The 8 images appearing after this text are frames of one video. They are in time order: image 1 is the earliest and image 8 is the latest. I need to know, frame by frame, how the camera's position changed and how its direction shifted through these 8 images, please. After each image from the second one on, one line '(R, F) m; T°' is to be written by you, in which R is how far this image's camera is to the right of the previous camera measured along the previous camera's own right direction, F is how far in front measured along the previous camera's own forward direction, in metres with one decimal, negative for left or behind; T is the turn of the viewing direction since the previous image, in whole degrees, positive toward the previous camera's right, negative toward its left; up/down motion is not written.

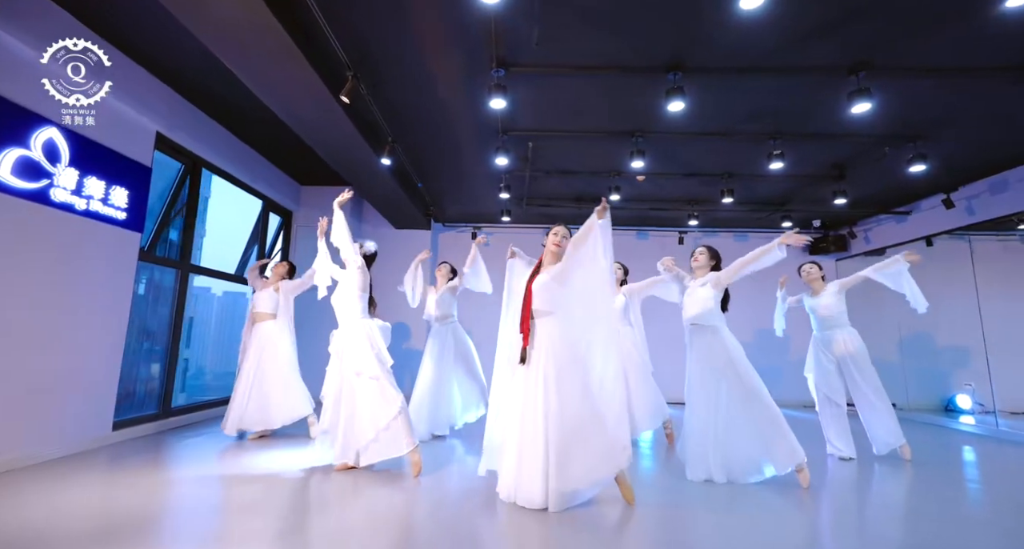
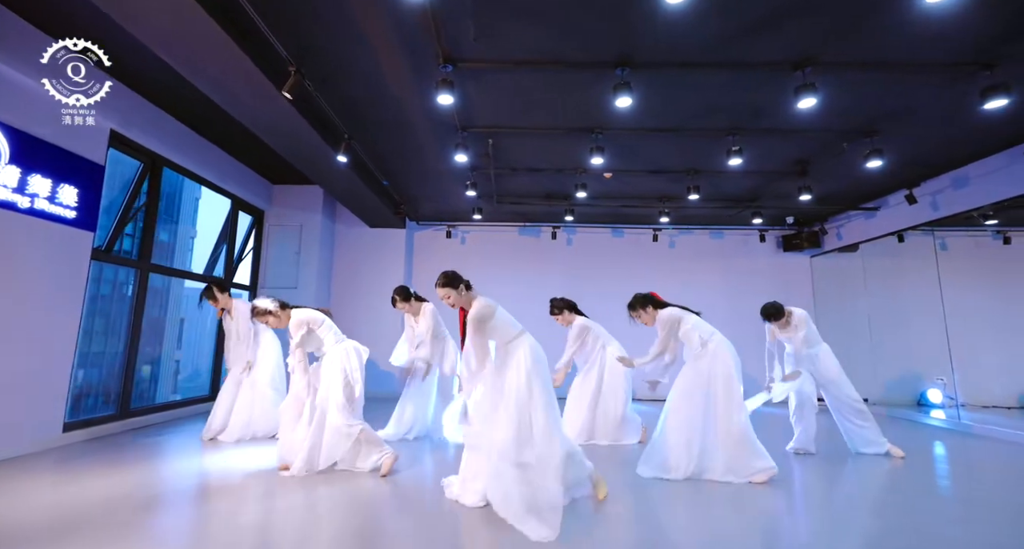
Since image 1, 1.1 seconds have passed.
(+0.3, 0.0) m; 0°
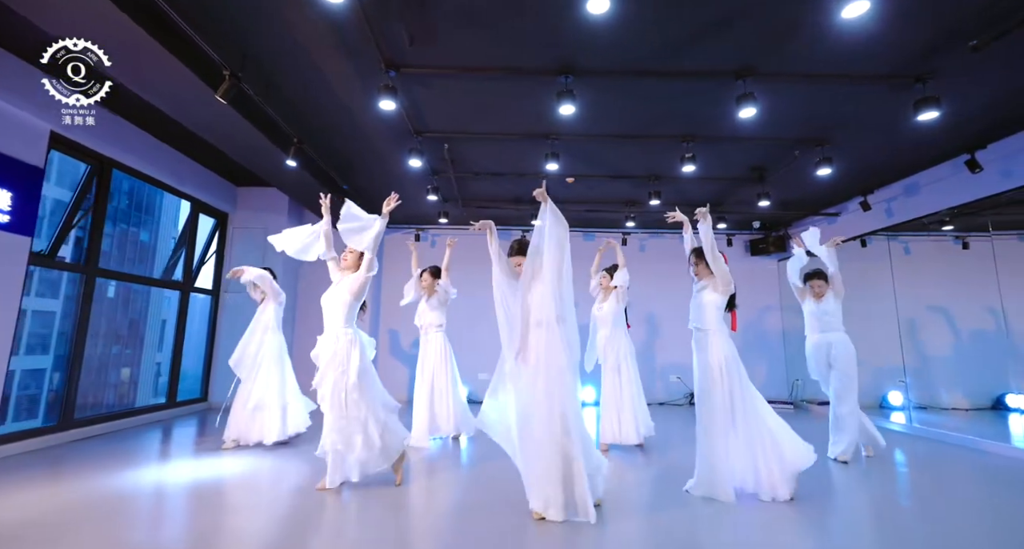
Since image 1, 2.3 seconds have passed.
(+0.3, 0.0) m; +1°
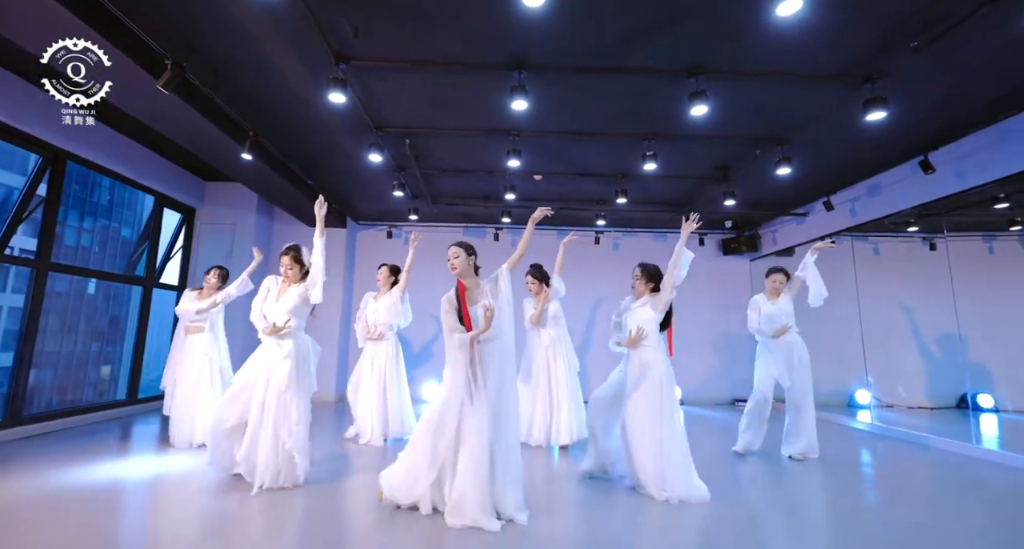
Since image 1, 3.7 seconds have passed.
(+0.3, 0.0) m; +1°
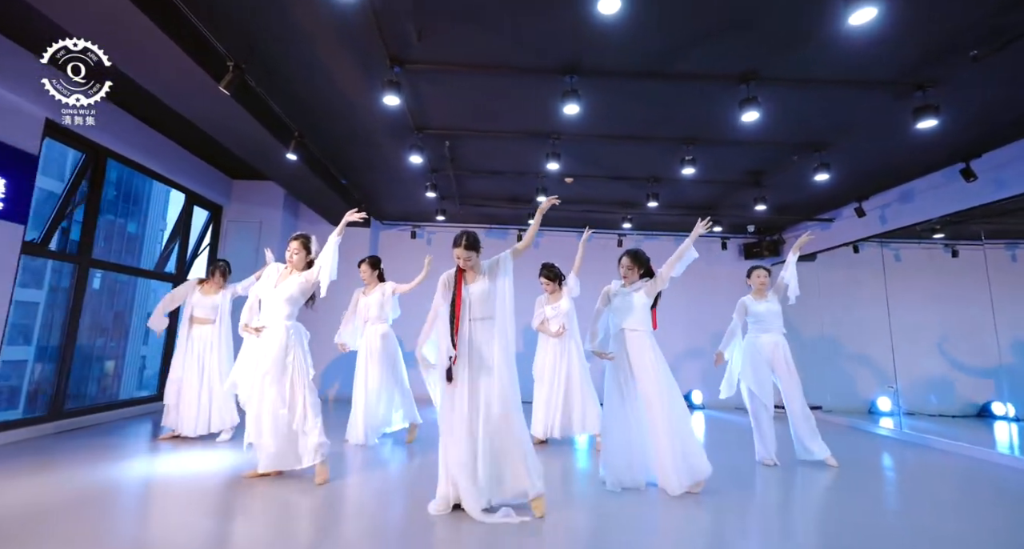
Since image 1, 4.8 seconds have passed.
(-0.3, 0.0) m; 0°
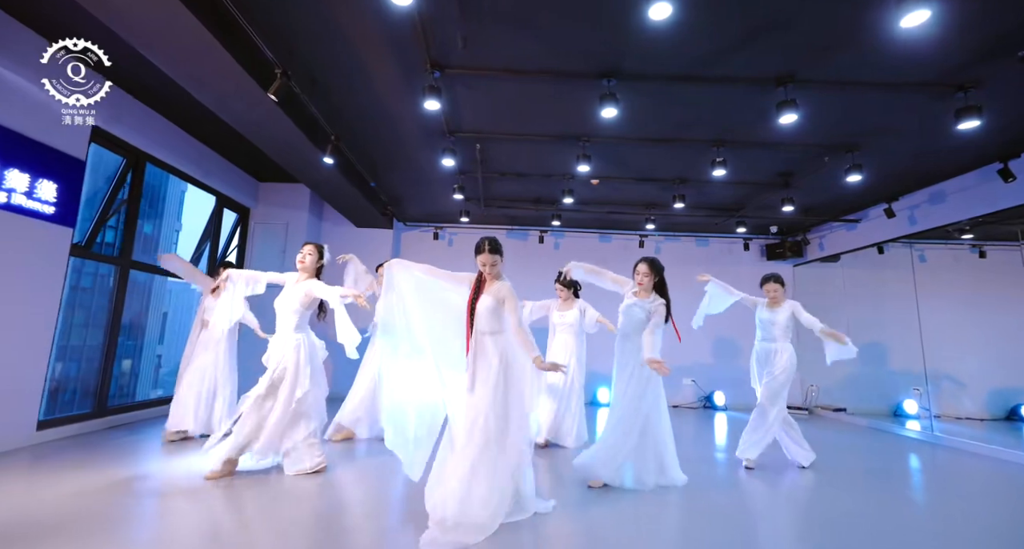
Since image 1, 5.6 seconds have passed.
(-0.2, 0.0) m; -1°
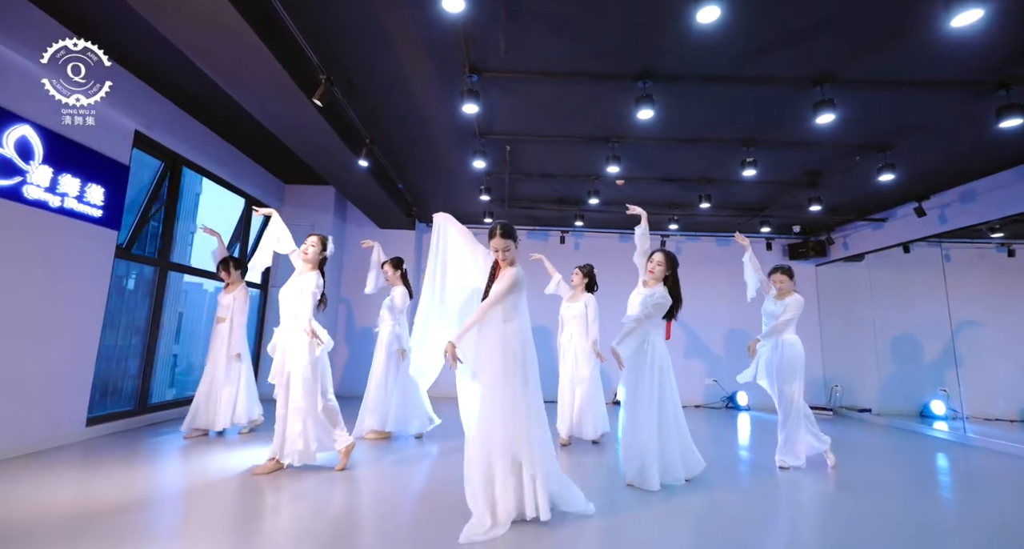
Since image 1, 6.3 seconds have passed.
(-0.2, 0.0) m; -1°
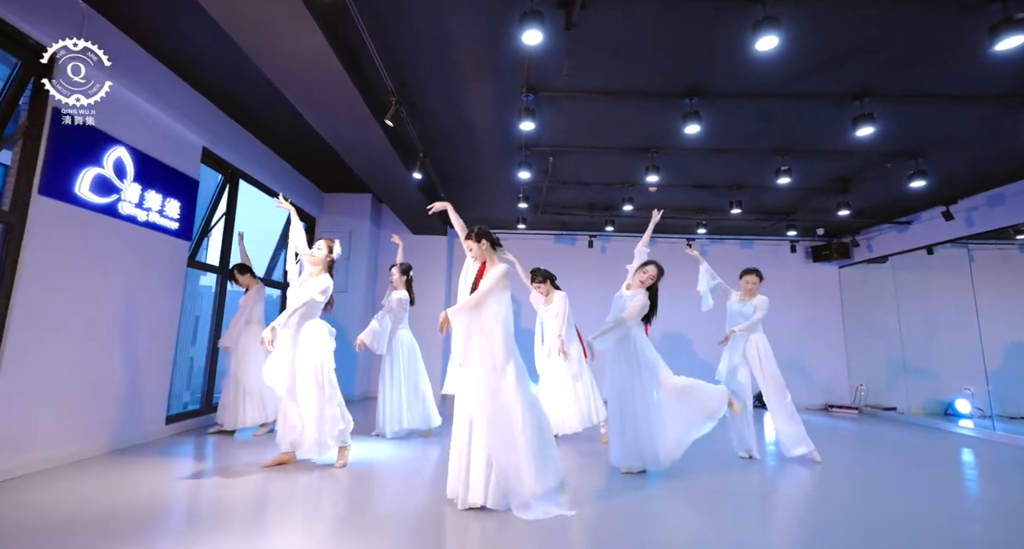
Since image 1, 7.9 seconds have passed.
(-0.4, -0.2) m; -1°
